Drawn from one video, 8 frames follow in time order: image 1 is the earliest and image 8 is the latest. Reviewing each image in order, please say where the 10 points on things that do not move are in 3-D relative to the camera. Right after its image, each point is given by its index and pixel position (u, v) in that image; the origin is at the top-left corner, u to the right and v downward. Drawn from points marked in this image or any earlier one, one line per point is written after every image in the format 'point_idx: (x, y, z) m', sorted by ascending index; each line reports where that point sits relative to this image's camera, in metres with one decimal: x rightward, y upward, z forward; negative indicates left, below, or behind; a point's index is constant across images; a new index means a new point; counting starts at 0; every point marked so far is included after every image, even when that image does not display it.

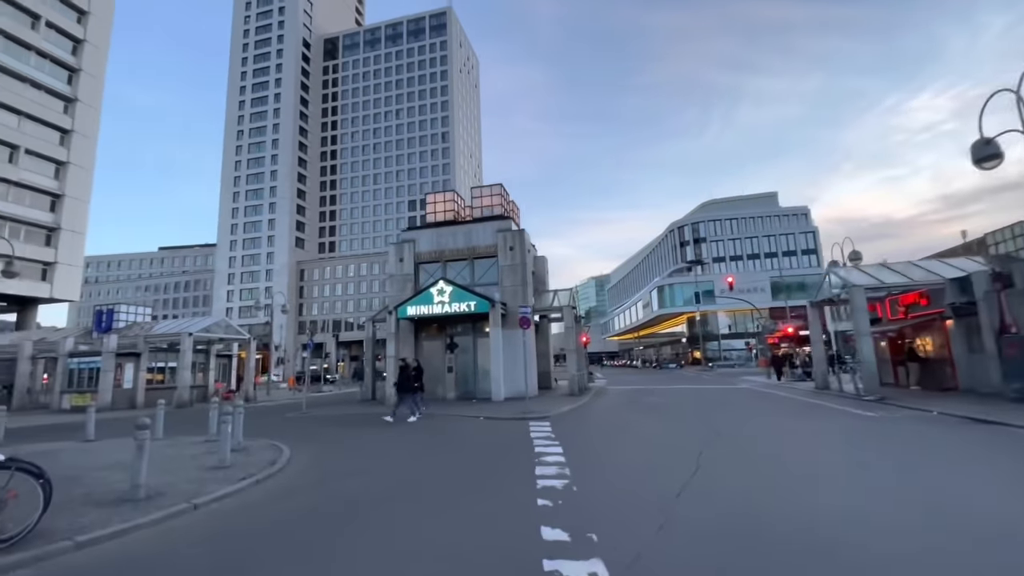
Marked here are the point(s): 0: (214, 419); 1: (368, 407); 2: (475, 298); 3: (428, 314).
0: (-6.9, -3.0, +10.8) m
1: (-5.8, -4.8, +19.0) m
2: (-1.5, -0.4, +19.4) m
3: (-3.6, -1.1, +19.7) m
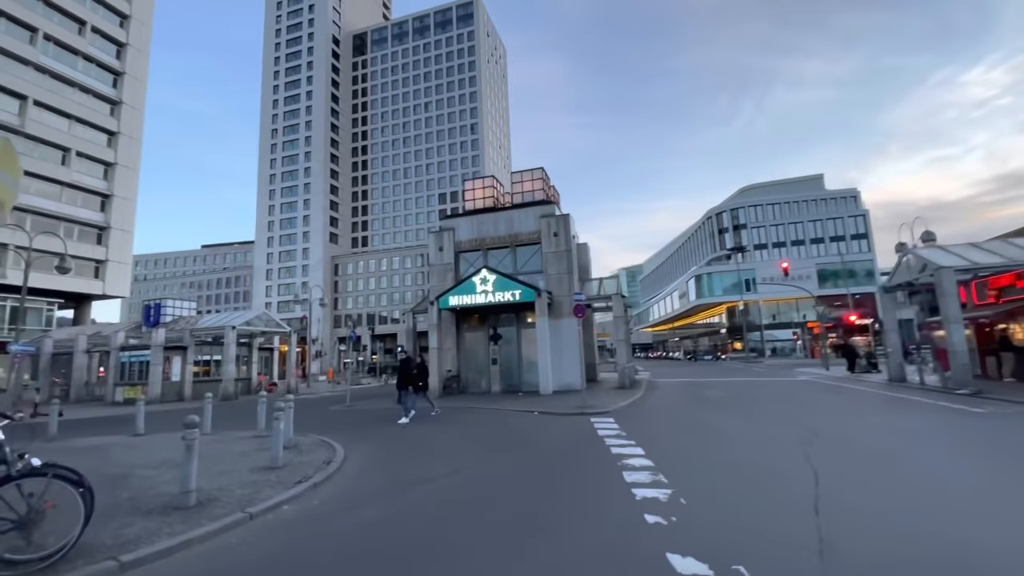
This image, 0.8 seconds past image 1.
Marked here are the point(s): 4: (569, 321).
0: (-5.6, -2.8, +10.3) m
1: (-3.9, -4.4, +18.4) m
2: (+0.4, +0.1, +18.5) m
3: (-1.7, -0.7, +19.0) m
4: (+2.3, -1.3, +19.1) m
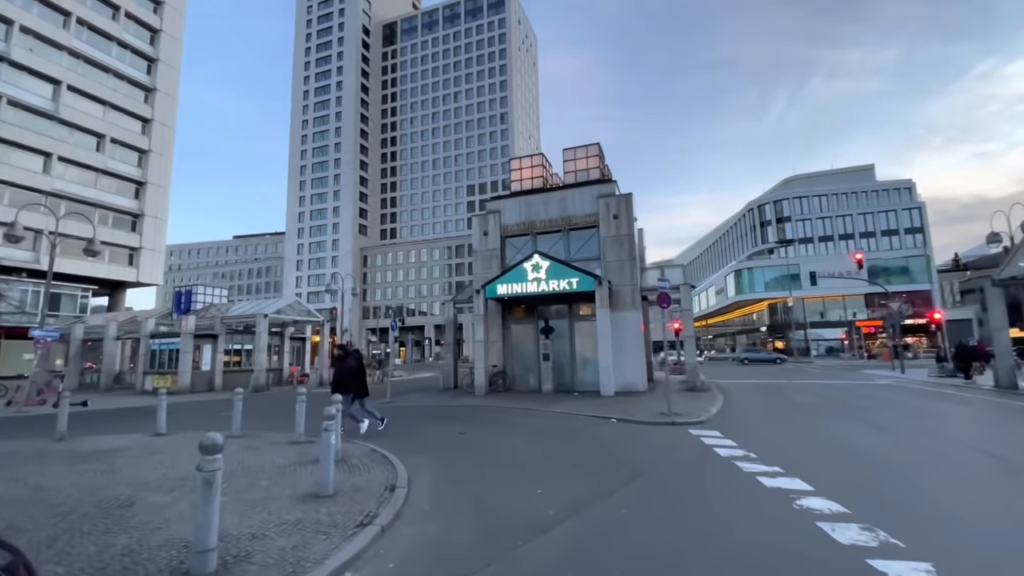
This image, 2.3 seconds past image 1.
0: (-4.0, -2.3, +8.7) m
1: (-2.0, -3.9, +16.7) m
2: (+2.4, +0.5, +16.5) m
3: (+0.3, -0.2, +17.1) m
4: (+4.3, -0.9, +17.0) m
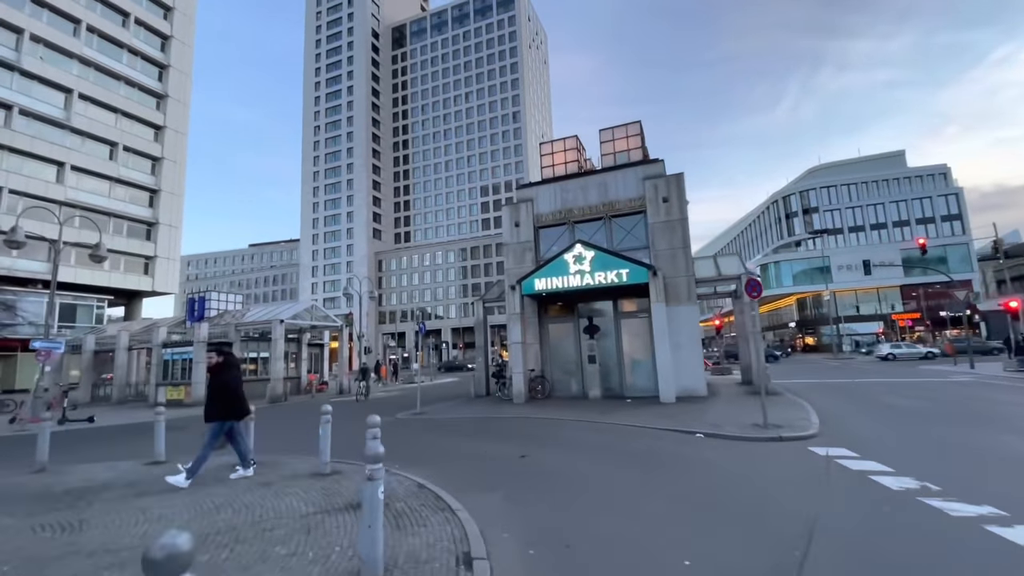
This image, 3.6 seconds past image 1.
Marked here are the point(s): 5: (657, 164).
0: (-2.9, -2.2, +7.0) m
1: (-0.6, -3.8, +15.0) m
2: (+3.6, +0.7, +14.7) m
3: (+1.6, 0.0, +15.3) m
4: (+5.7, -0.6, +15.1) m
5: (+5.1, +4.4, +16.6) m
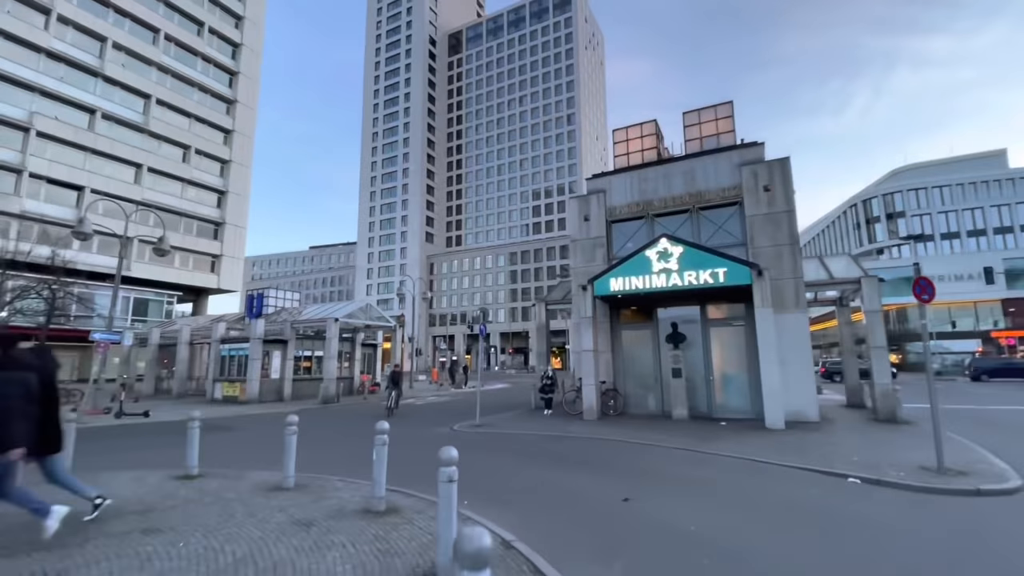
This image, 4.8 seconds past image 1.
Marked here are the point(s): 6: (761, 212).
0: (-1.6, -2.0, +5.5) m
1: (+1.4, -3.8, +13.2) m
2: (+5.7, +0.7, +12.5) m
3: (+3.7, 0.0, +13.3) m
4: (+7.7, -0.7, +12.7) m
5: (+7.4, +4.3, +14.4) m
6: (+7.3, +2.2, +13.8) m
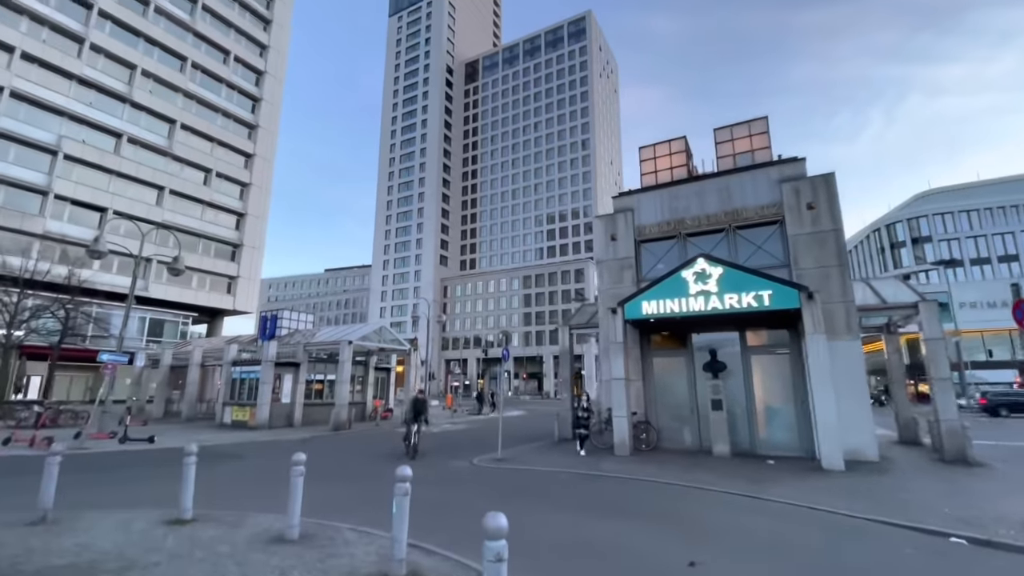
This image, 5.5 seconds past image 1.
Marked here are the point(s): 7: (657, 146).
0: (-1.2, -2.2, +4.6) m
1: (+2.1, -4.4, +12.1) m
2: (+6.3, +0.1, +11.5) m
3: (+4.4, -0.6, +12.4) m
4: (+8.4, -1.3, +11.6) m
5: (+8.2, +3.5, +13.5) m
6: (+8.0, +1.6, +12.9) m
7: (+5.3, +5.2, +17.0) m
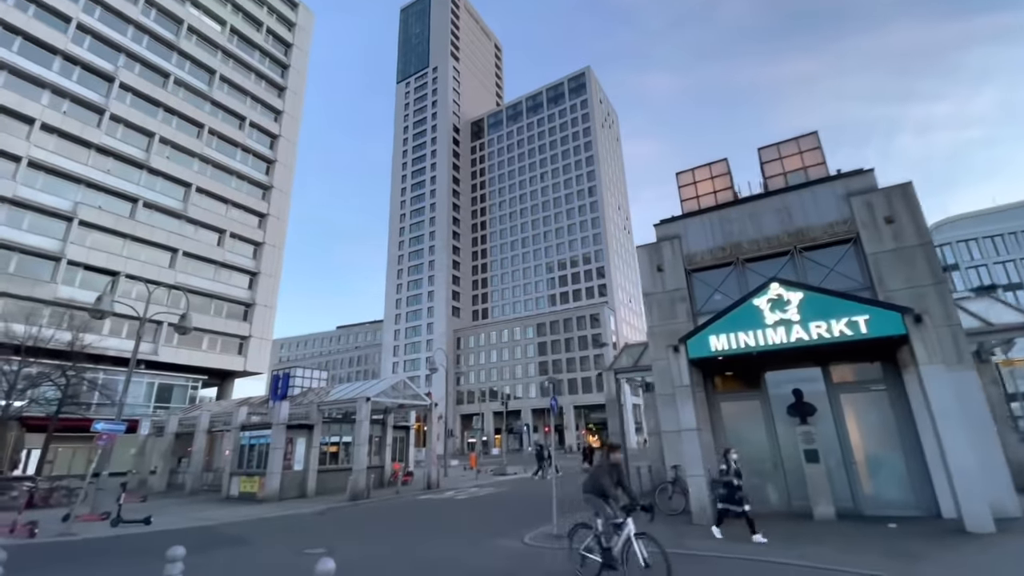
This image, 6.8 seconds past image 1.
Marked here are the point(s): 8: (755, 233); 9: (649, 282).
0: (-0.2, -2.3, +2.8) m
1: (+3.3, -5.1, +10.0) m
2: (+7.4, -0.4, +9.8) m
3: (+5.5, -1.3, +10.6) m
4: (+9.5, -1.8, +9.7) m
5: (+9.1, +2.9, +12.2) m
6: (+9.0, +1.0, +11.3) m
7: (+6.2, +4.0, +15.8) m
8: (+6.8, +1.5, +13.1) m
9: (+4.2, +0.2, +14.1) m
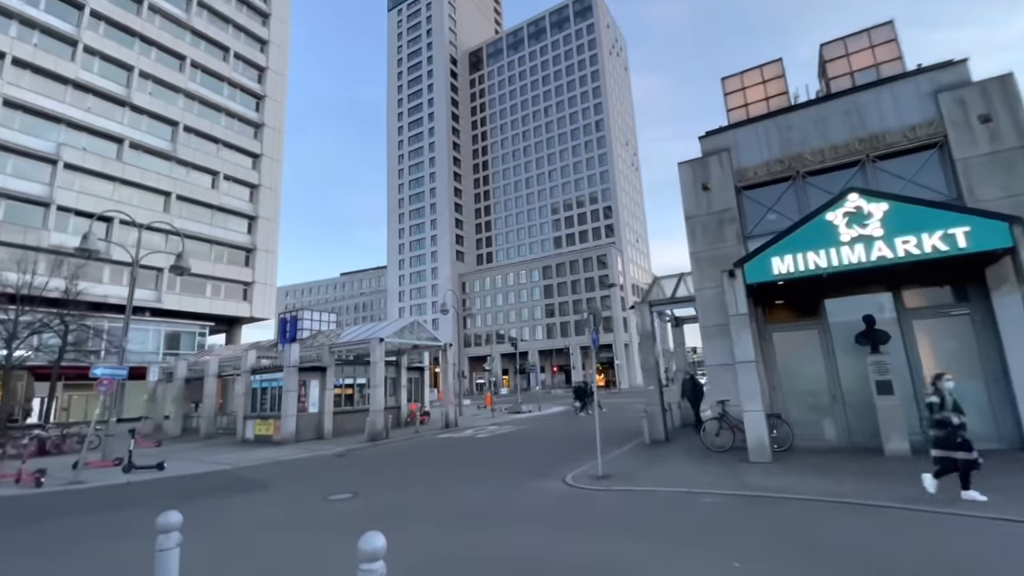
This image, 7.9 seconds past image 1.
0: (+0.6, -1.6, +1.7) m
1: (+4.1, -3.4, +9.1) m
2: (+8.1, +1.2, +8.4) m
3: (+6.2, +0.4, +9.3) m
4: (+10.2, -0.1, +8.5) m
5: (+9.8, +4.8, +10.3) m
6: (+9.7, +2.8, +9.7) m
7: (+6.9, +6.3, +13.8) m
8: (+7.5, +3.5, +11.4) m
9: (+4.9, +2.3, +12.6) m
